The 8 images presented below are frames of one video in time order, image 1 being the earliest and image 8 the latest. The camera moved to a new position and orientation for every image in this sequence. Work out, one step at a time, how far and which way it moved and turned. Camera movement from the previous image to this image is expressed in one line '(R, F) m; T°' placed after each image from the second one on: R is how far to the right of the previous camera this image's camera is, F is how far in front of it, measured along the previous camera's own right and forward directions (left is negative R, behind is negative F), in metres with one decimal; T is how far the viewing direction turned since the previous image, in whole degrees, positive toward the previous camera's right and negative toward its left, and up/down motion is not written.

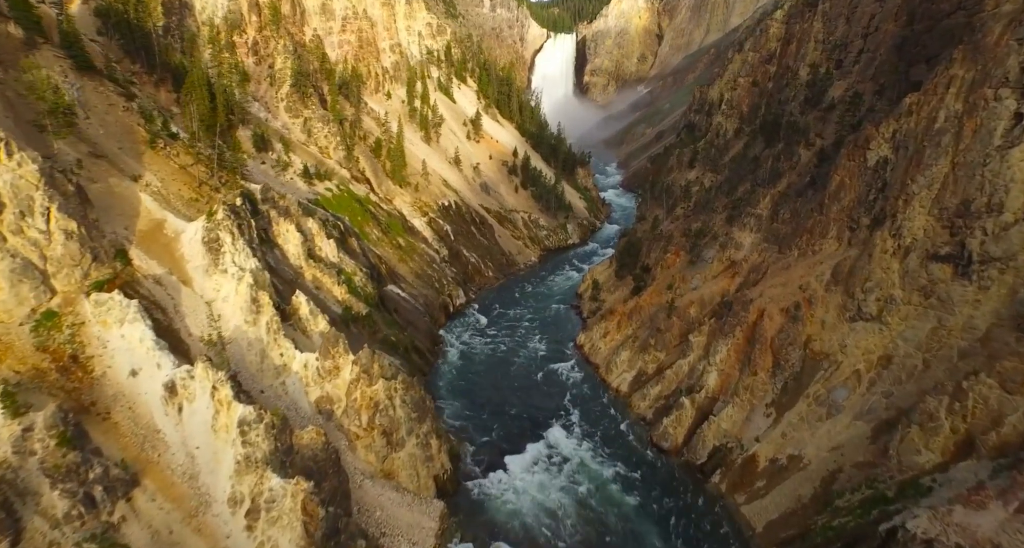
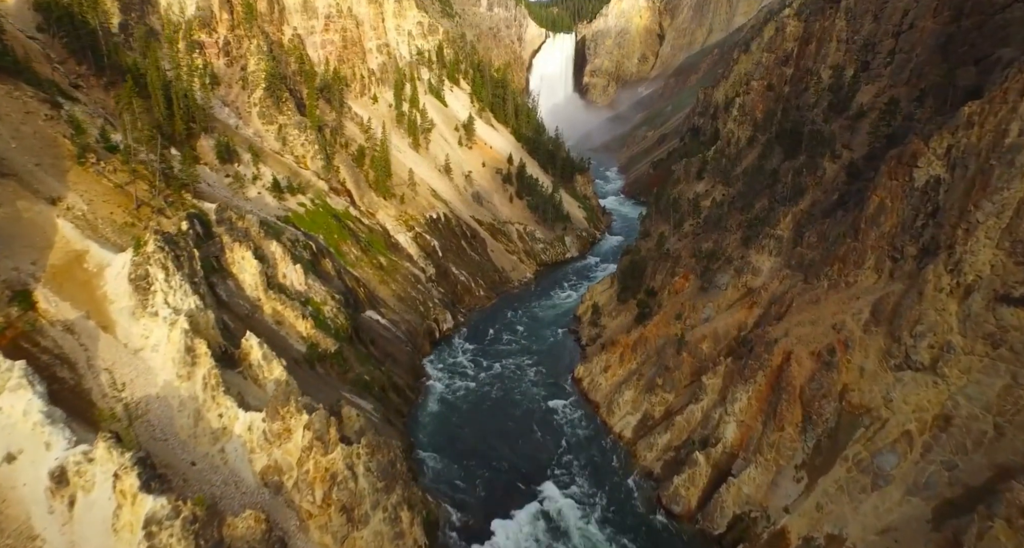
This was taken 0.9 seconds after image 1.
(+0.5, +4.4) m; 0°
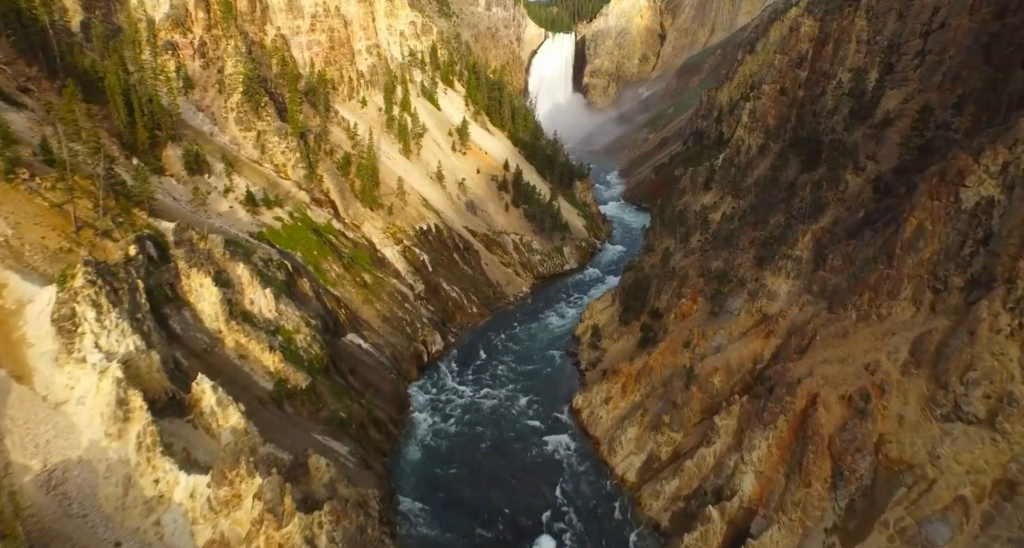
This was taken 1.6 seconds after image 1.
(+0.4, +3.2) m; 0°
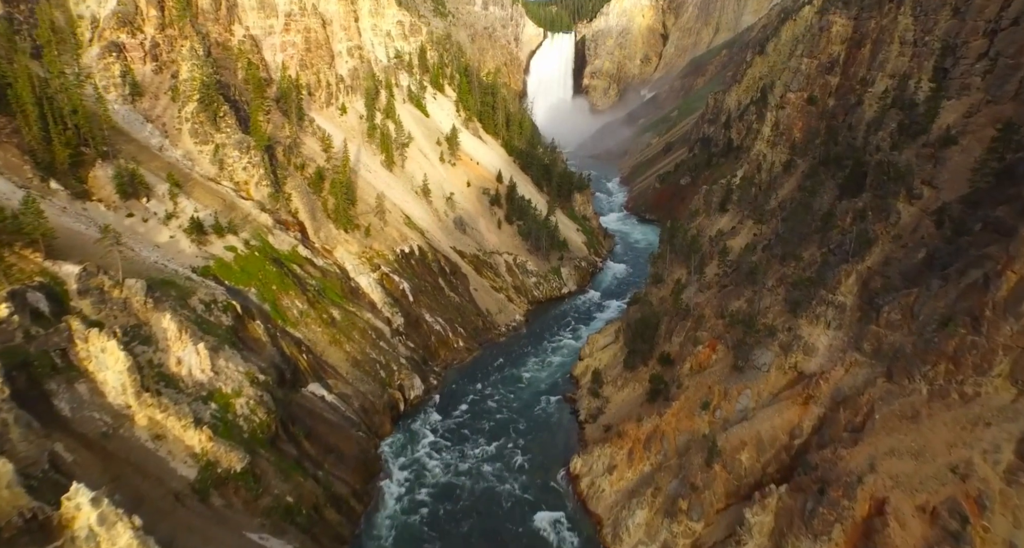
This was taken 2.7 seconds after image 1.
(+0.7, +5.4) m; 0°
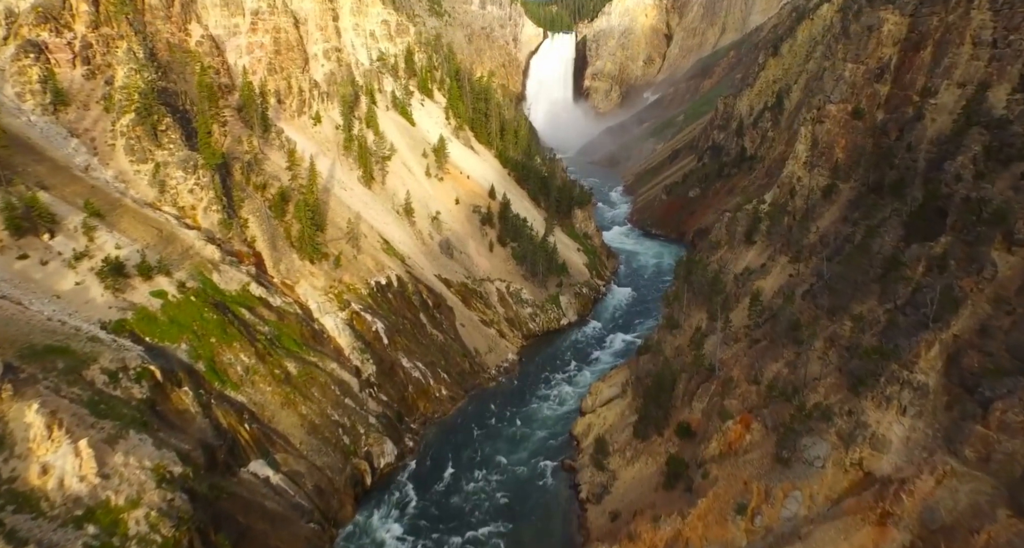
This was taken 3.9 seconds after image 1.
(+0.7, +6.1) m; 0°
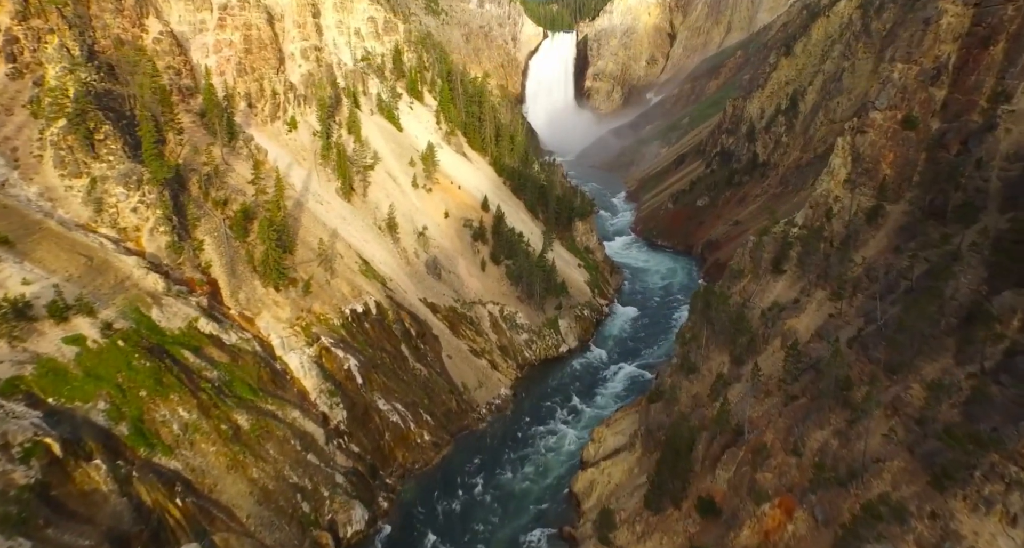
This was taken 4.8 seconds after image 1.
(+0.5, +4.8) m; 0°
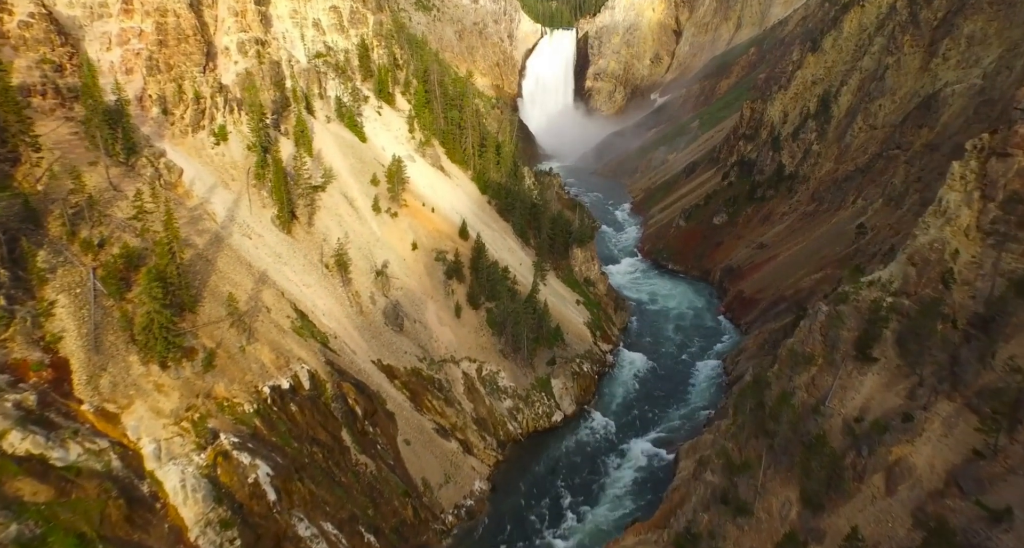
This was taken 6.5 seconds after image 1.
(+1.2, +9.6) m; 0°
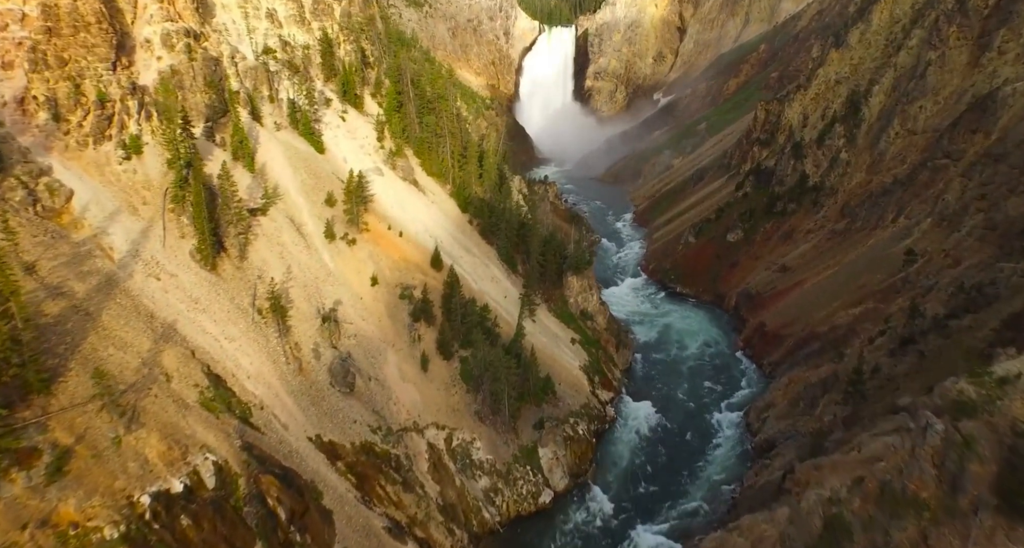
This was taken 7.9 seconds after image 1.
(+1.1, +7.4) m; 0°
